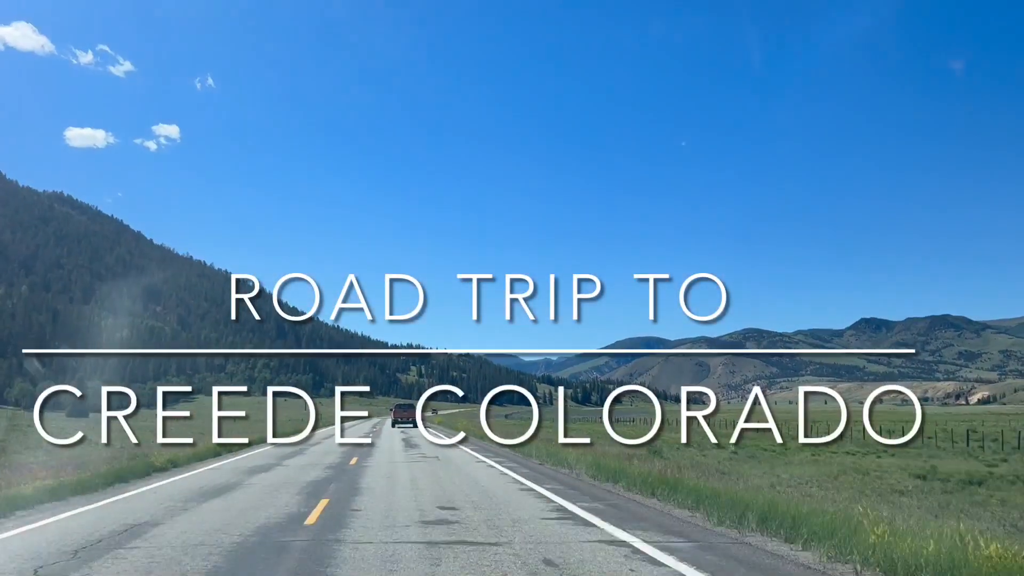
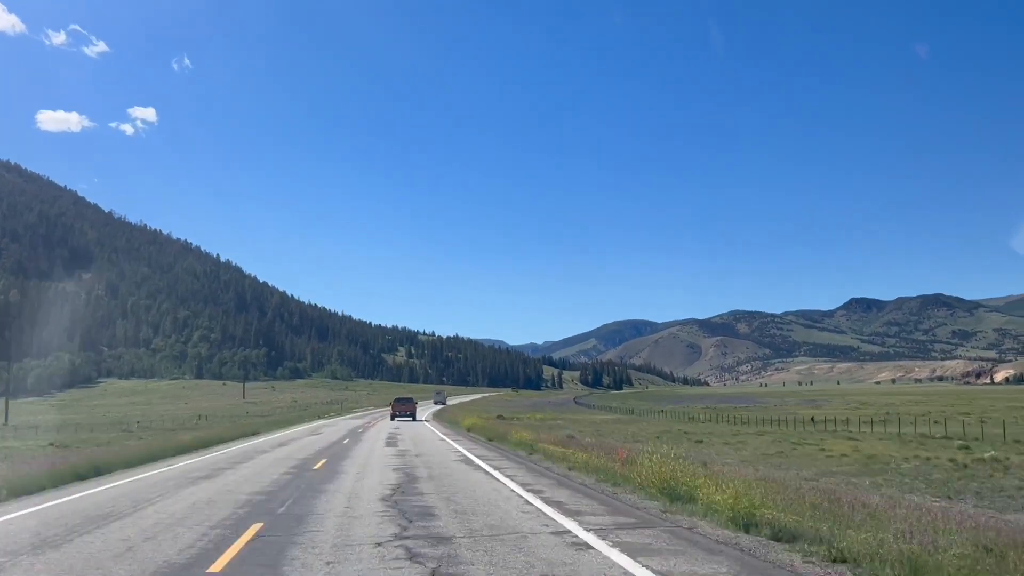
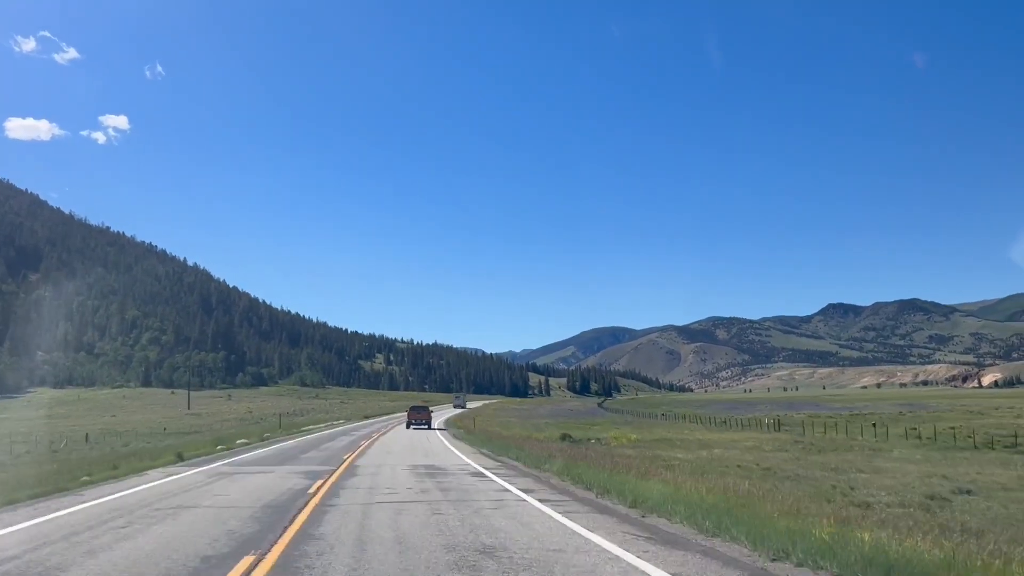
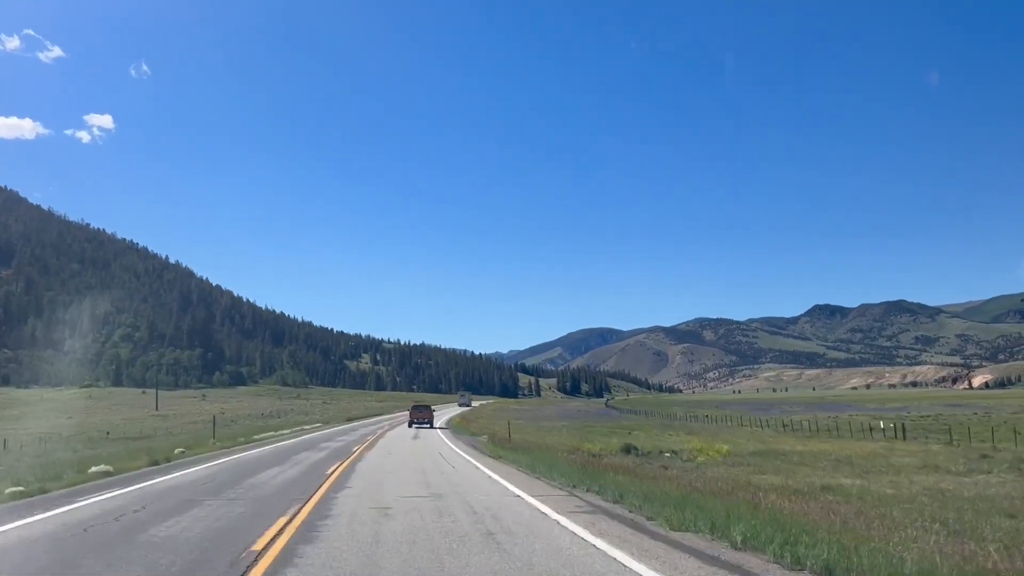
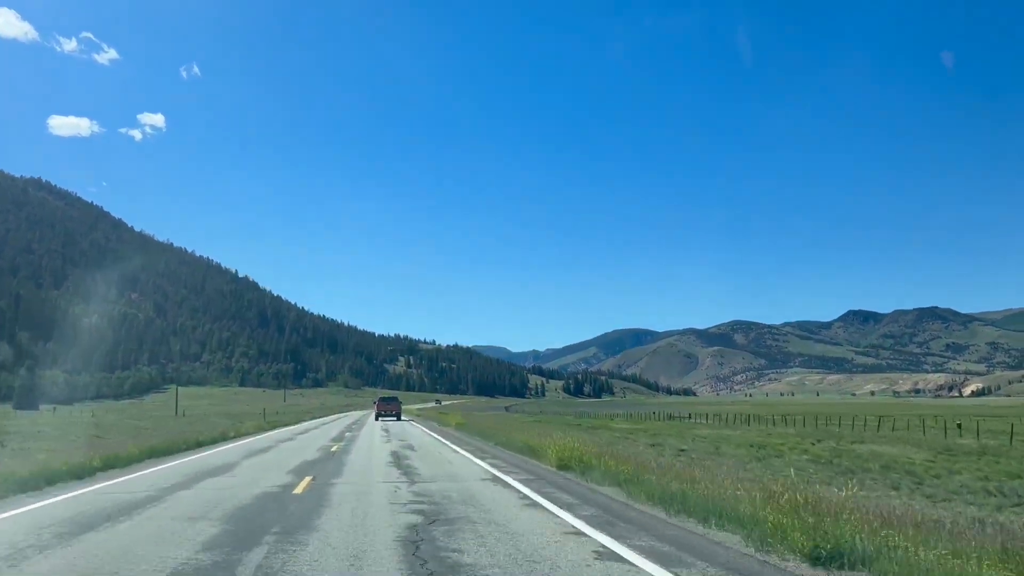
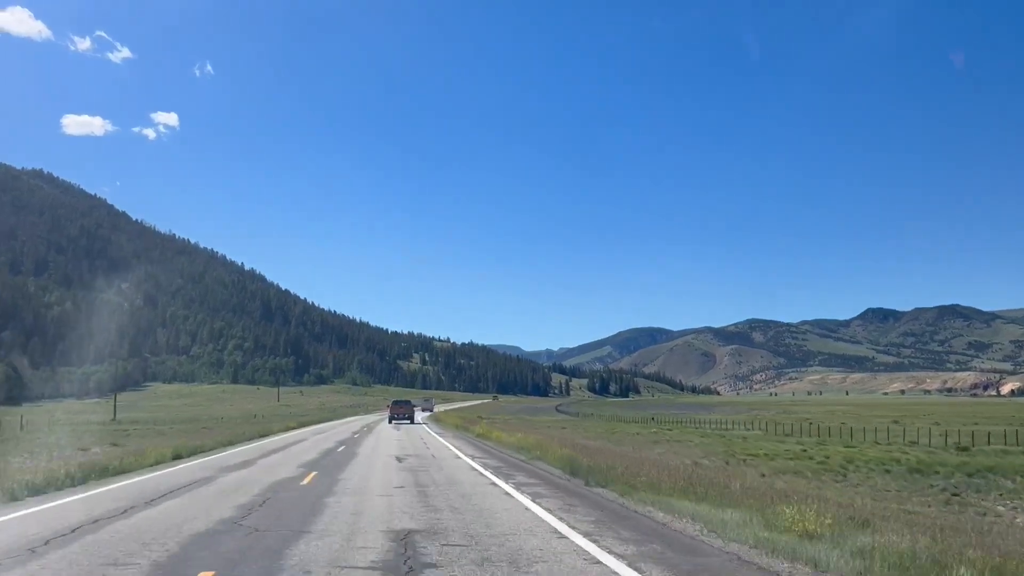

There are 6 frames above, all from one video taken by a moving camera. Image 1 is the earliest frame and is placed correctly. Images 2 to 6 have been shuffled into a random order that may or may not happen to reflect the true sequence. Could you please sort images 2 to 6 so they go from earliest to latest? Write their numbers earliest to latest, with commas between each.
5, 6, 2, 3, 4
